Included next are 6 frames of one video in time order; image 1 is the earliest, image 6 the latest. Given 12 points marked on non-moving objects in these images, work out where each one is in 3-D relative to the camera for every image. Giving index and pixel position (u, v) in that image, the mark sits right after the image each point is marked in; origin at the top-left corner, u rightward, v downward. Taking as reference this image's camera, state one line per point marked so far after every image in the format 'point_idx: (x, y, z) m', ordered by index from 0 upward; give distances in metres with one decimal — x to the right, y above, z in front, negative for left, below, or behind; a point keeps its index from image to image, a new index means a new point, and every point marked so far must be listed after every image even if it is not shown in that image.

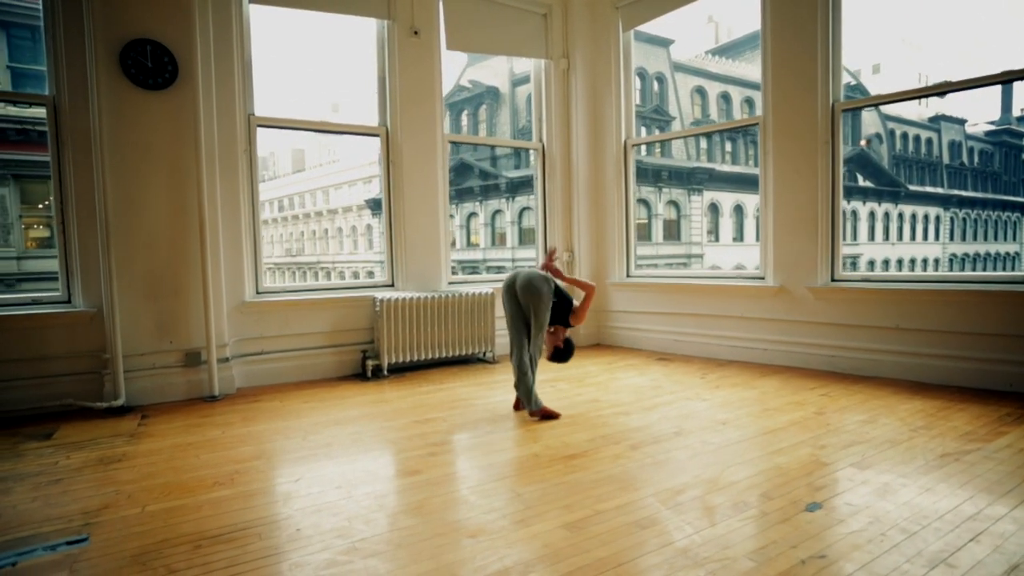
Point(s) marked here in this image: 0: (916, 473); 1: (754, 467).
0: (+1.7, -0.8, +2.5) m
1: (+1.1, -0.8, +2.6) m
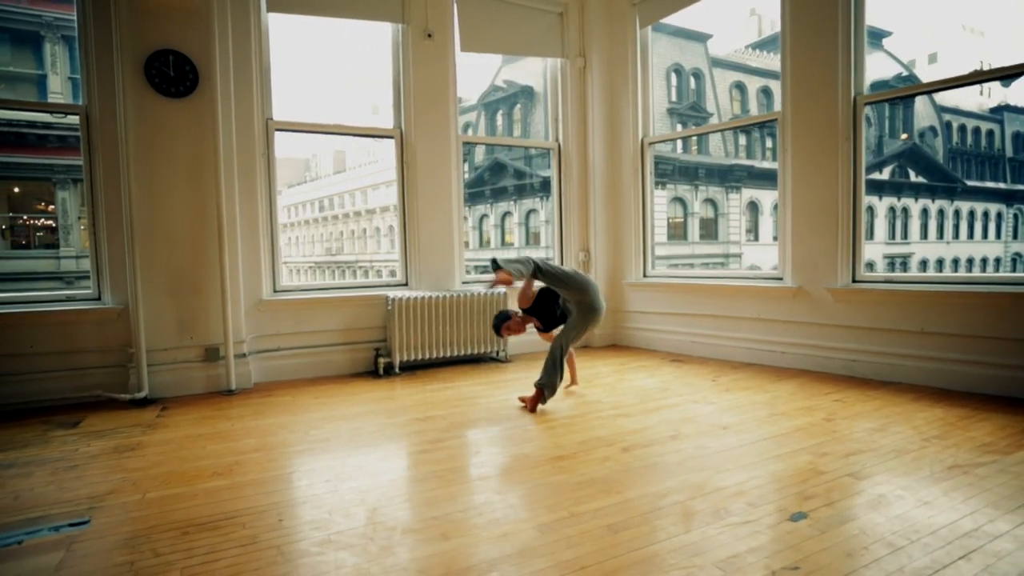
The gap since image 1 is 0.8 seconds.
0: (+1.7, -0.8, +2.4) m
1: (+1.0, -0.8, +2.5) m
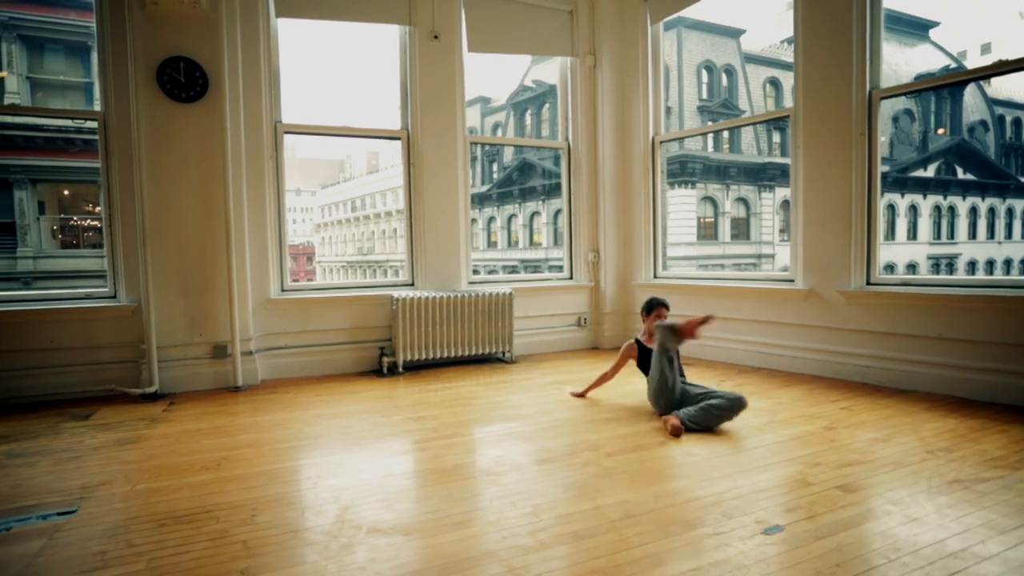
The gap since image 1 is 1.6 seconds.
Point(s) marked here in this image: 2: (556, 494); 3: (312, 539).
0: (+1.6, -0.8, +2.3) m
1: (+0.9, -0.8, +2.4) m
2: (+0.2, -0.8, +2.4) m
3: (-0.7, -0.9, +2.0) m
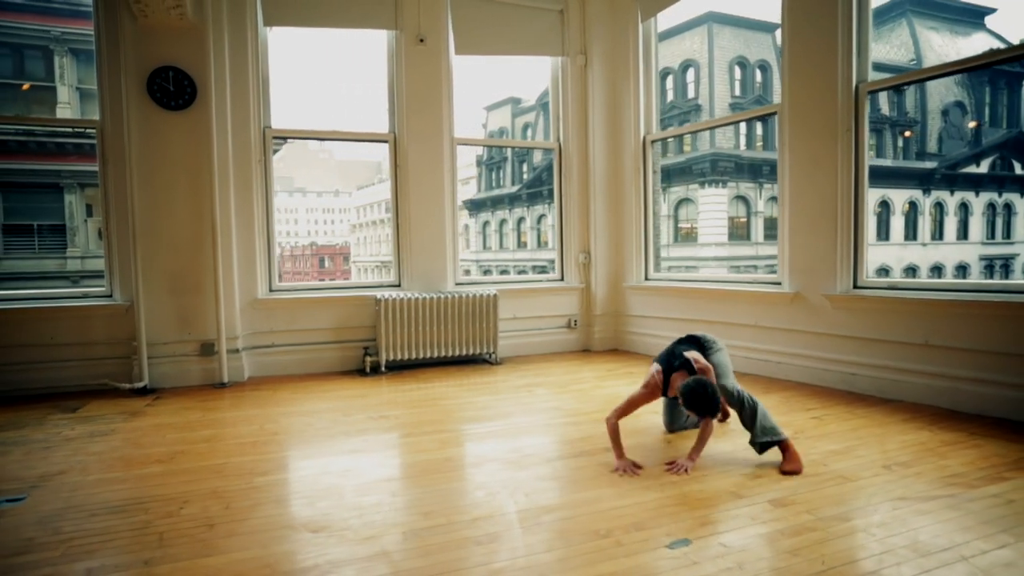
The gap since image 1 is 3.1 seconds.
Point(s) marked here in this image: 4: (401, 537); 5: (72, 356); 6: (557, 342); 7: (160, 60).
0: (+1.2, -0.8, +2.2) m
1: (+0.6, -0.8, +2.4) m
2: (-0.1, -0.9, +2.4) m
3: (-1.0, -0.9, +2.1) m
4: (-0.4, -0.9, +2.1) m
5: (-3.1, -0.5, +4.1) m
6: (+0.4, -0.5, +5.4) m
7: (-2.5, +1.6, +4.1) m
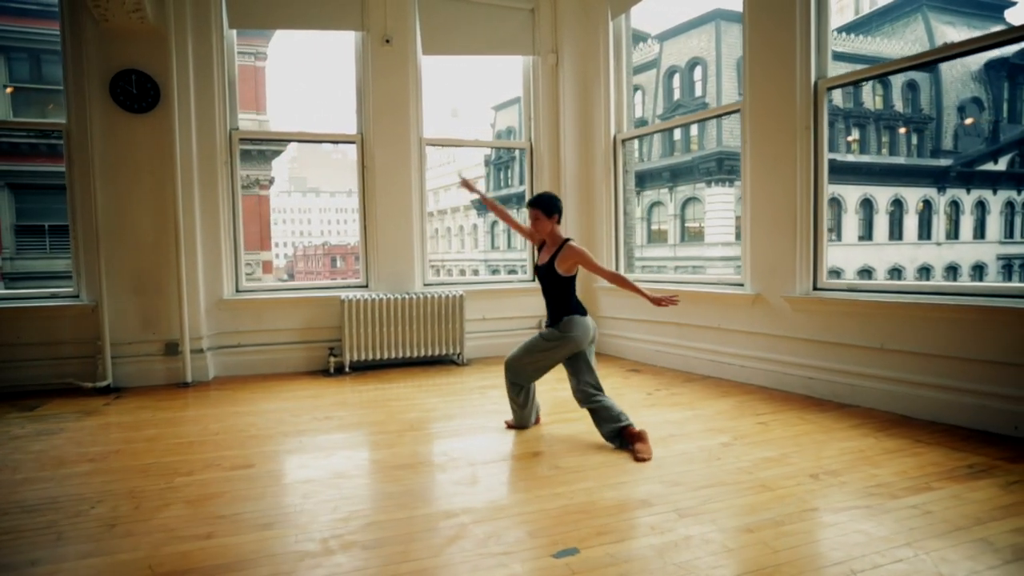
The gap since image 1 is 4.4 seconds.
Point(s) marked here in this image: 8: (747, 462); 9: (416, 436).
0: (+0.9, -0.9, +2.1) m
1: (+0.2, -0.8, +2.3) m
2: (-0.5, -0.9, +2.3) m
3: (-1.4, -0.9, +2.1) m
4: (-0.8, -0.9, +2.1) m
5: (-3.4, -0.5, +4.1) m
6: (+0.2, -0.5, +5.3) m
7: (-2.8, +1.6, +4.1) m
8: (+1.1, -0.8, +2.7) m
9: (-0.5, -0.8, +3.2) m
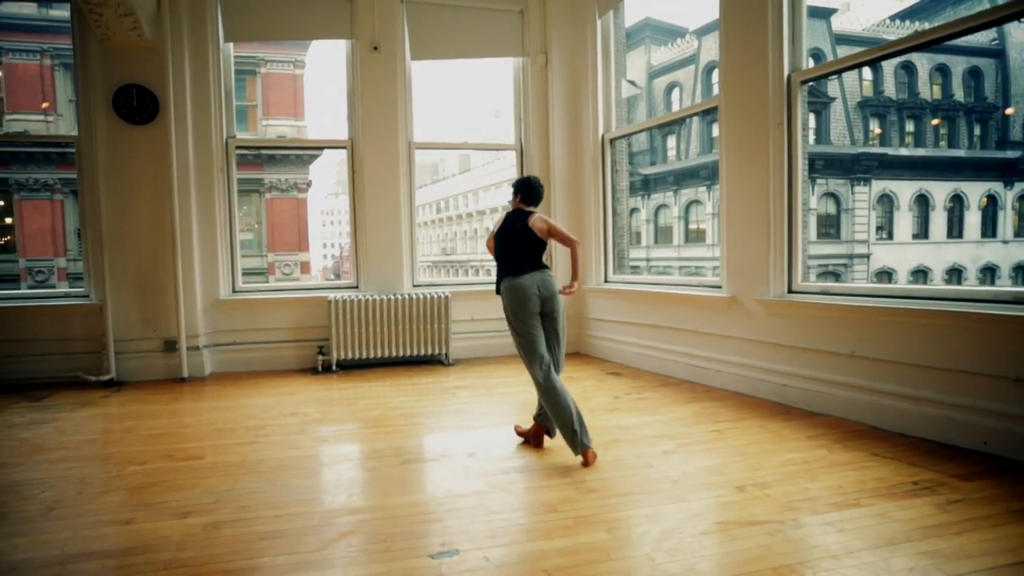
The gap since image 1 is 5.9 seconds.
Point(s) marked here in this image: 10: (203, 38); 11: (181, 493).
0: (+0.5, -0.9, +2.1) m
1: (-0.1, -0.9, +2.3) m
2: (-0.9, -0.9, +2.4) m
3: (-1.8, -0.9, +2.3) m
4: (-1.1, -0.9, +2.2) m
5: (-3.6, -0.5, +4.5) m
6: (+0.1, -0.5, +5.3) m
7: (-2.9, +1.6, +4.4) m
8: (+0.8, -0.8, +2.6) m
9: (-0.8, -0.8, +3.3) m
10: (-2.4, +2.0, +4.6) m
11: (-1.4, -0.9, +2.5) m
